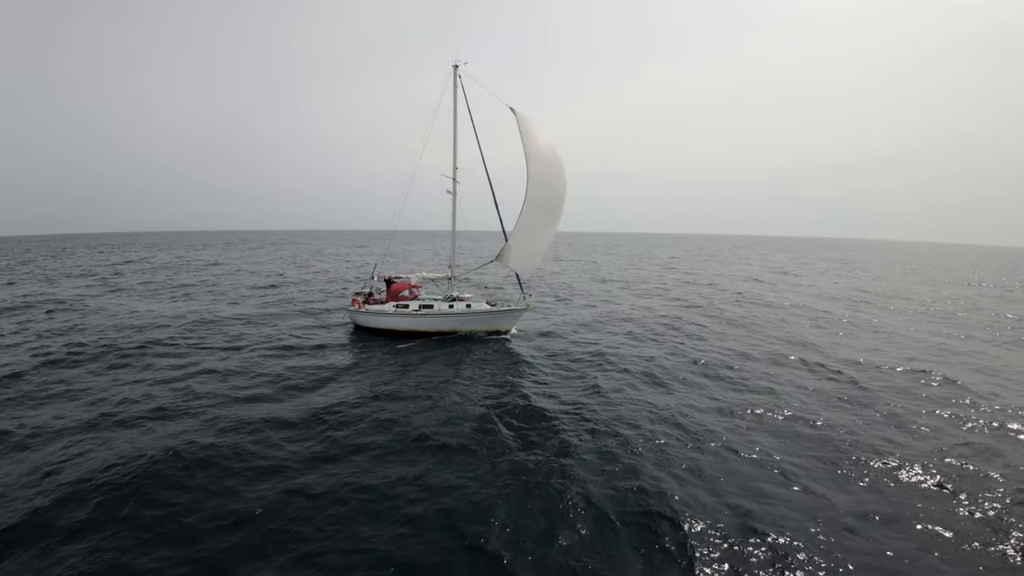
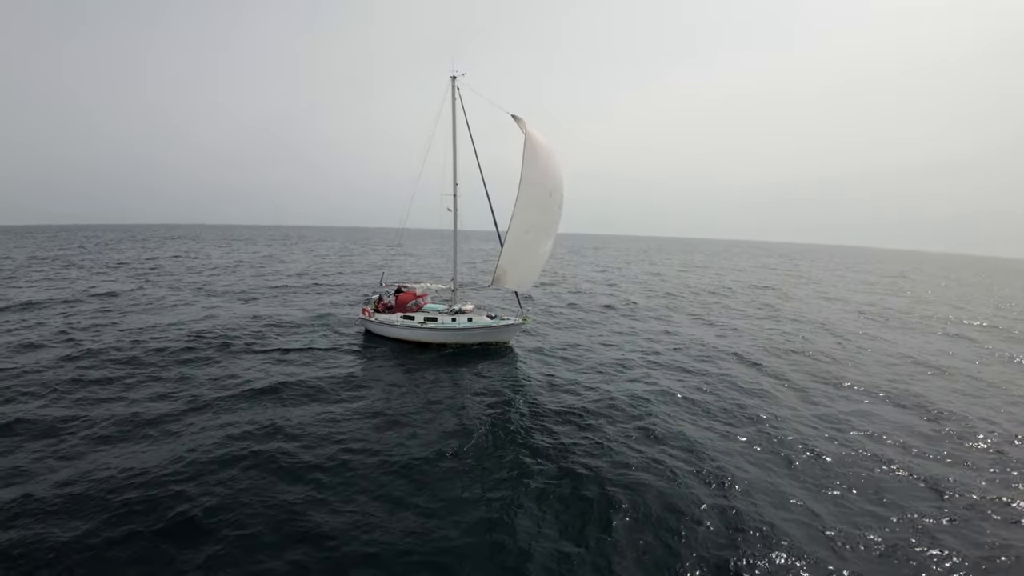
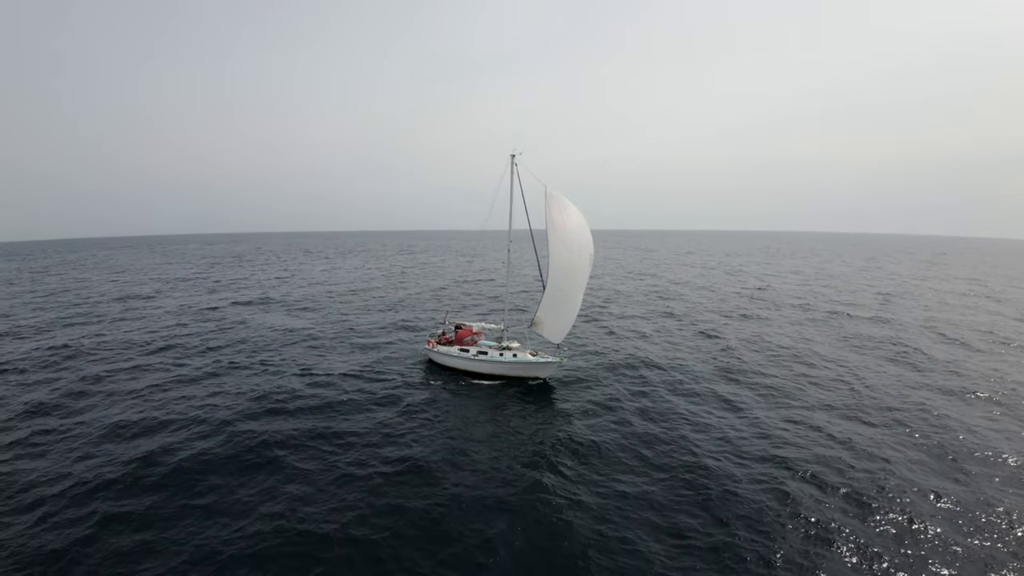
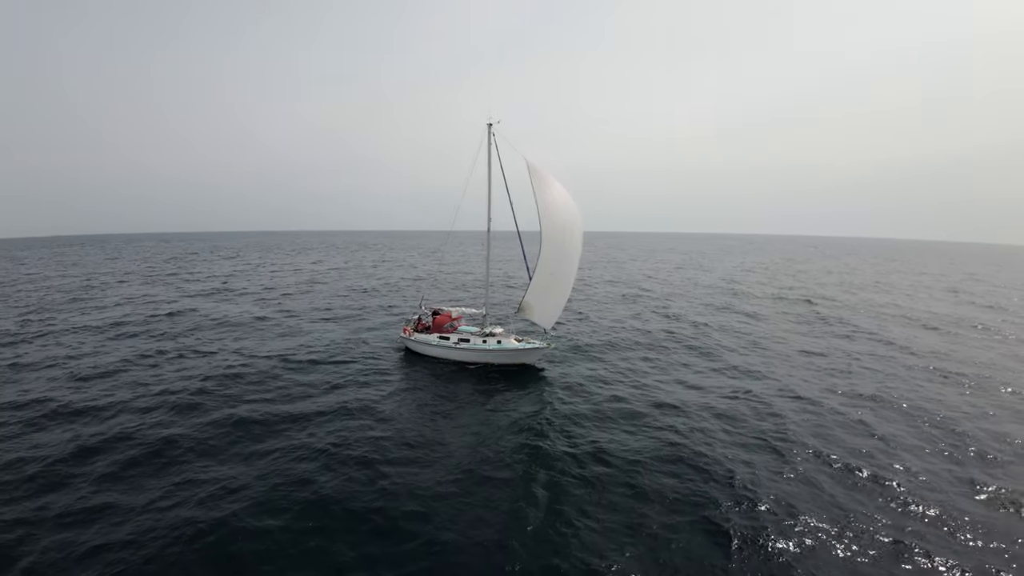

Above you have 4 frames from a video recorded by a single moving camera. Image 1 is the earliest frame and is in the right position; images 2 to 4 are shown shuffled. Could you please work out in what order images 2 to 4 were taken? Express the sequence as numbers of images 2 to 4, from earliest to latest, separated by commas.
2, 4, 3
